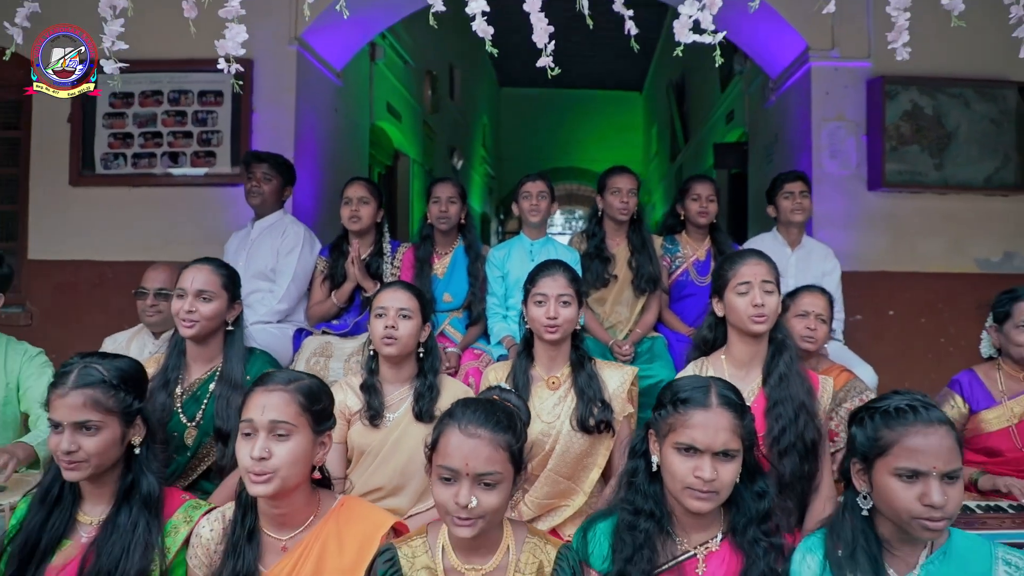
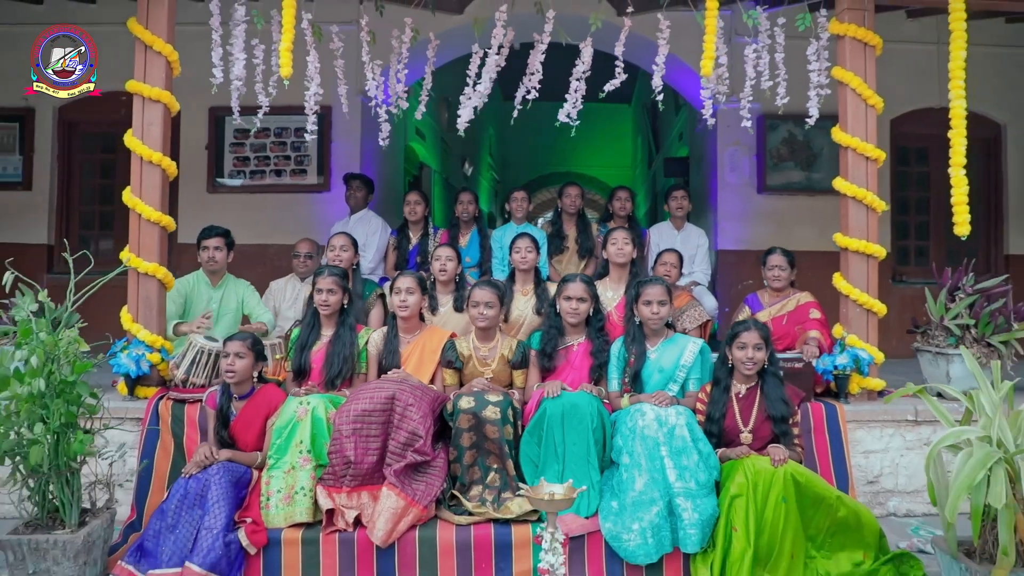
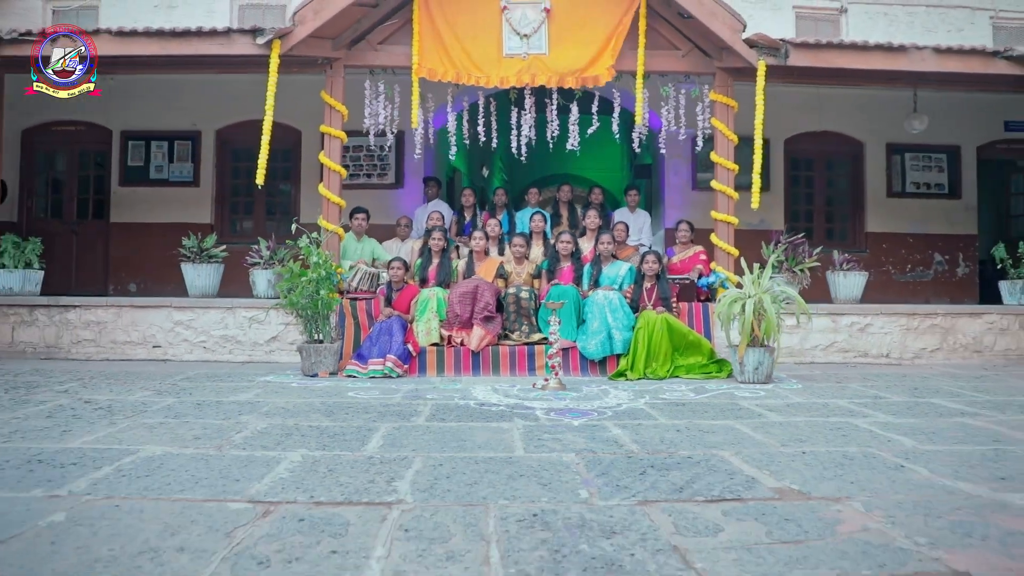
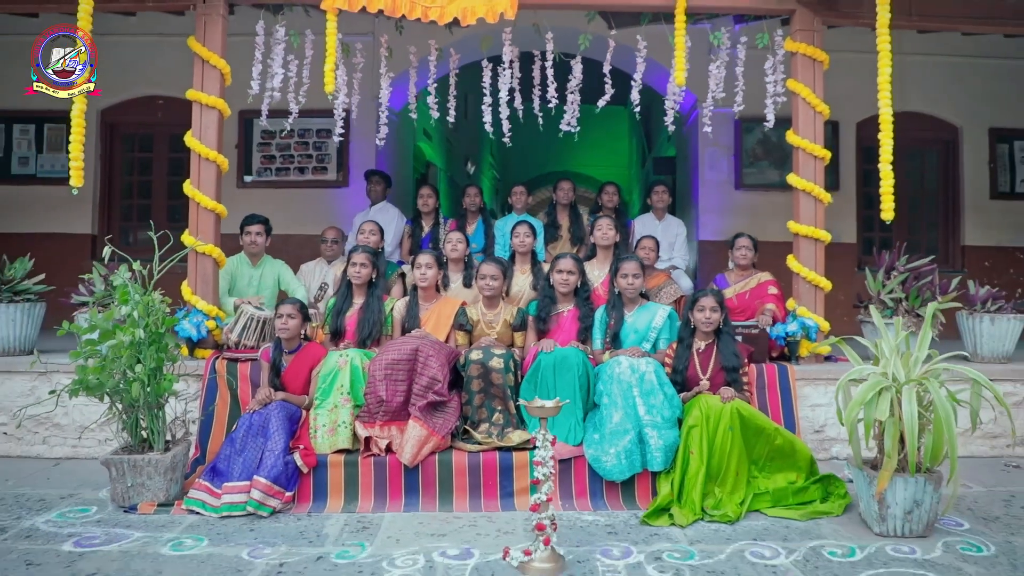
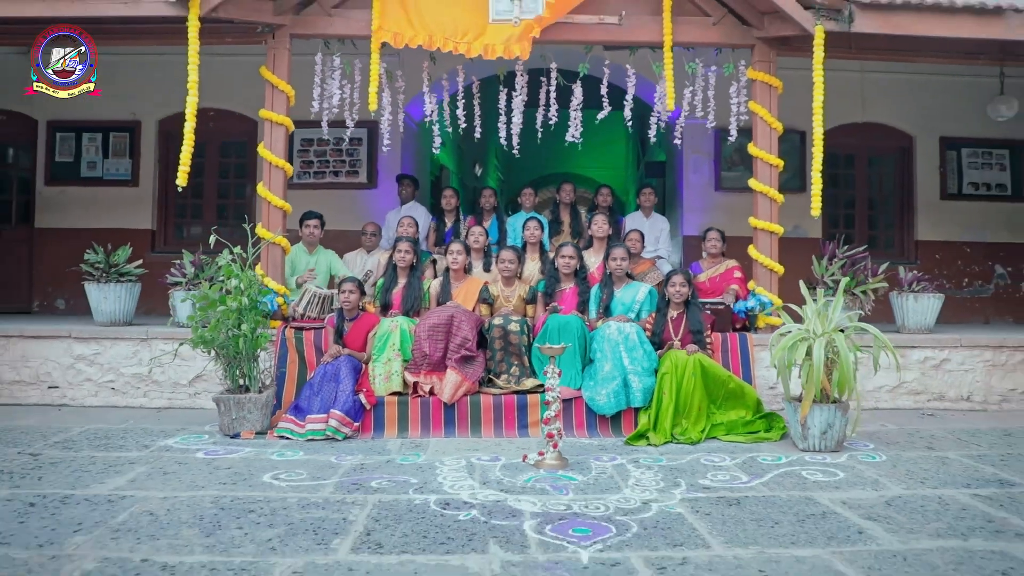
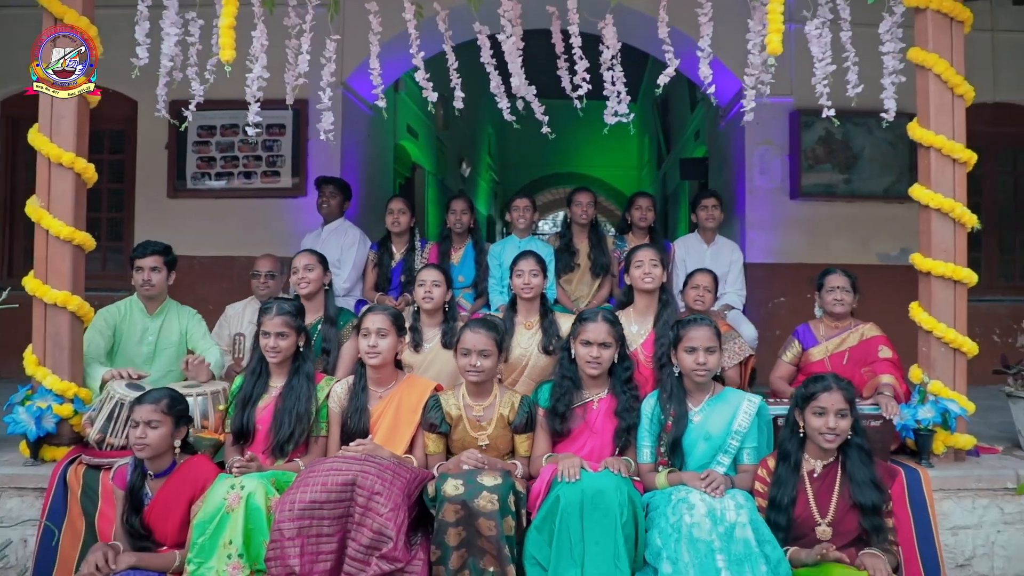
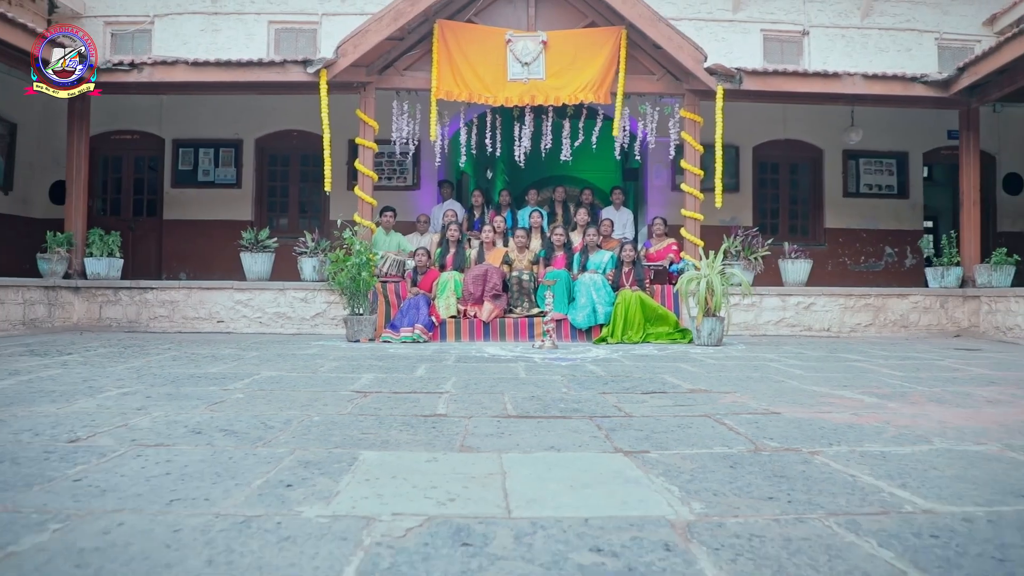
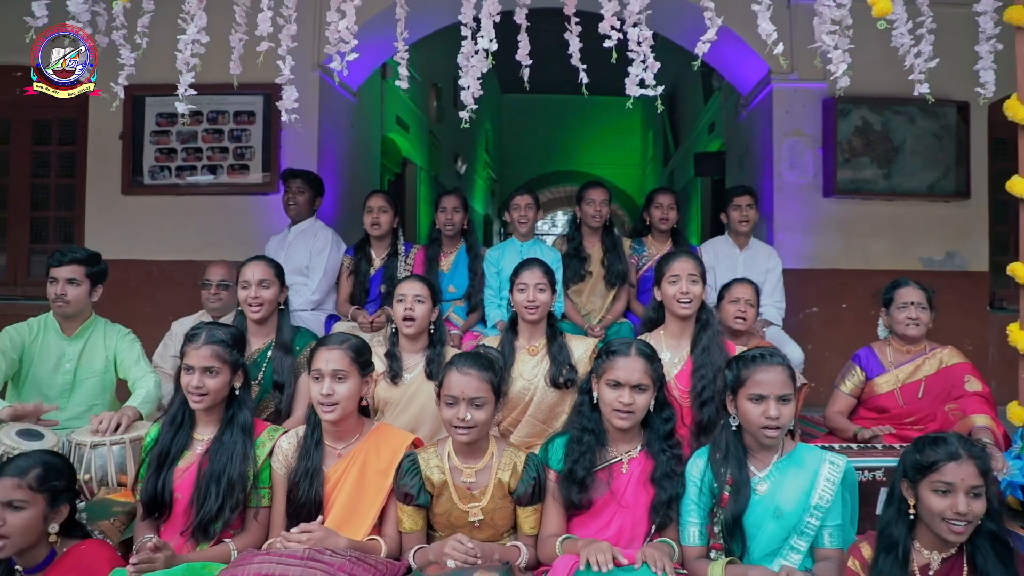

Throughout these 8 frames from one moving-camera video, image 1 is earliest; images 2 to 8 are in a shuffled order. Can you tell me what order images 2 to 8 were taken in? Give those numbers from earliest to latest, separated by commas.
8, 6, 2, 4, 5, 3, 7
